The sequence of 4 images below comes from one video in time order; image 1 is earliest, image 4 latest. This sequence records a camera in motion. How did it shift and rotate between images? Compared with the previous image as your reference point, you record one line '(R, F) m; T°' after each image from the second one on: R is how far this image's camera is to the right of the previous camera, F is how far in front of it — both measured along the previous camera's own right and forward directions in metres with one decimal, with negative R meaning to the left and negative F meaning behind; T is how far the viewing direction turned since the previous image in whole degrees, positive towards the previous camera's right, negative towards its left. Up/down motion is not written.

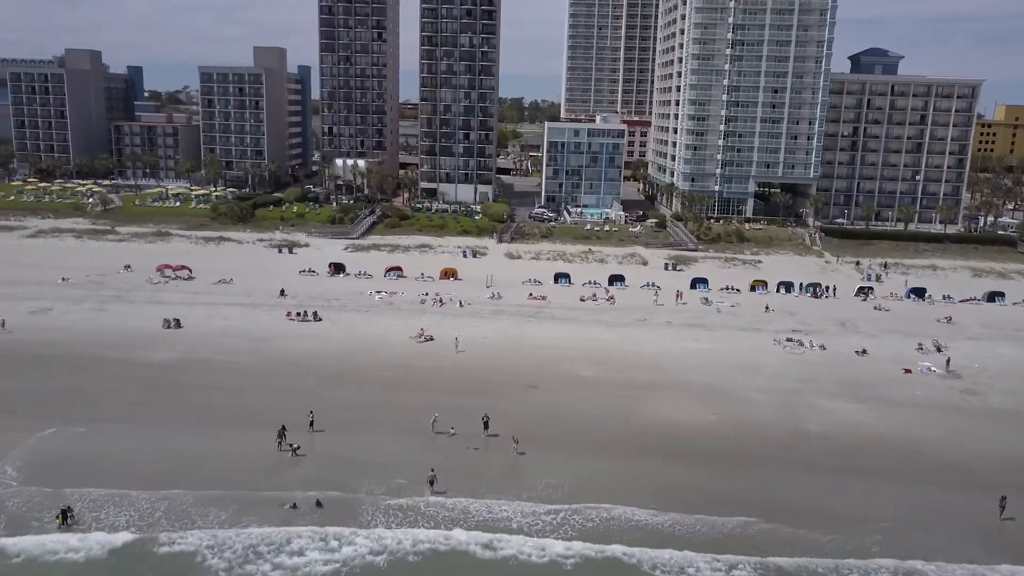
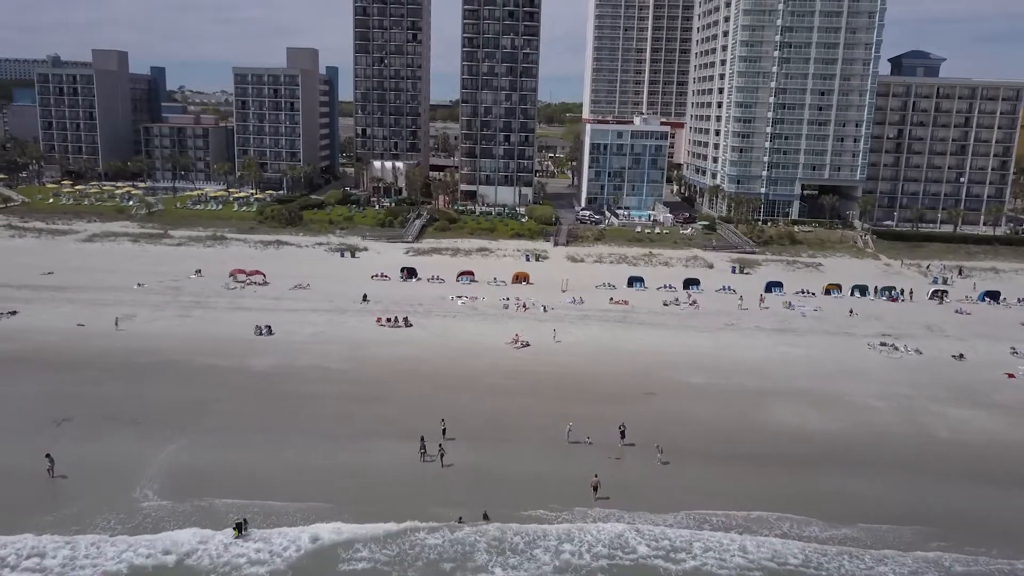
(-5.6, +0.5) m; +1°
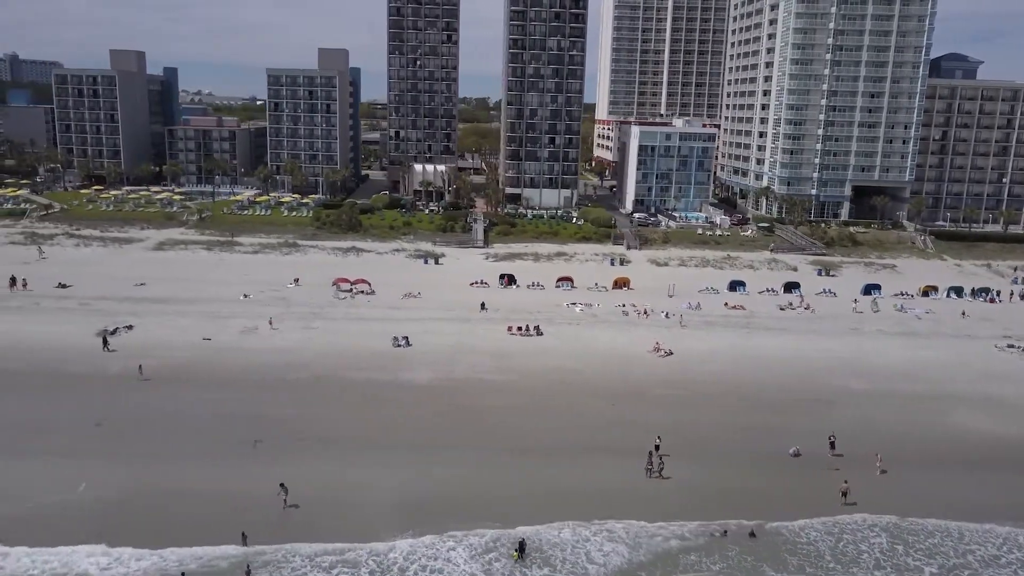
(-9.2, +0.9) m; +3°
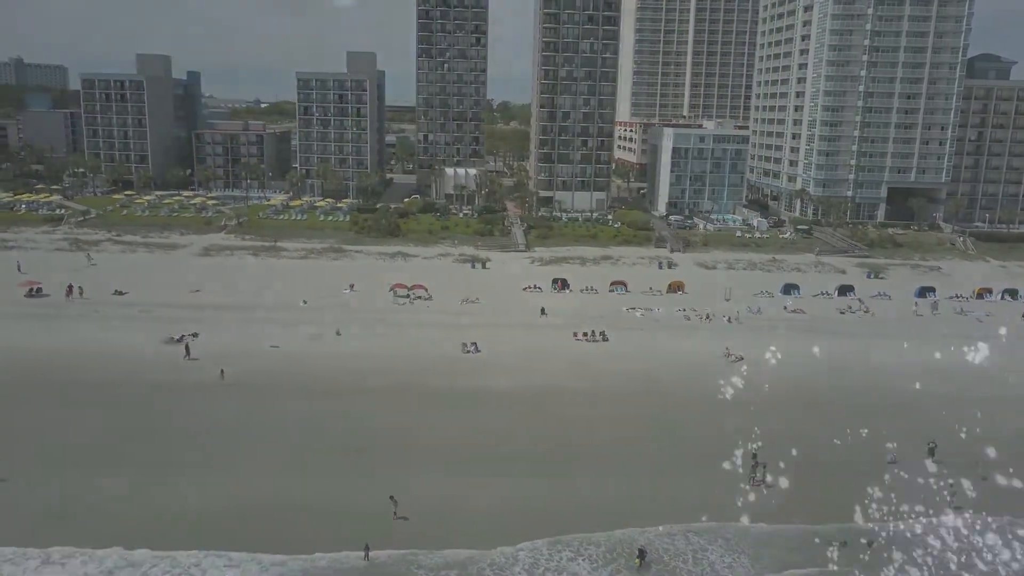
(-3.5, +0.2) m; 0°
